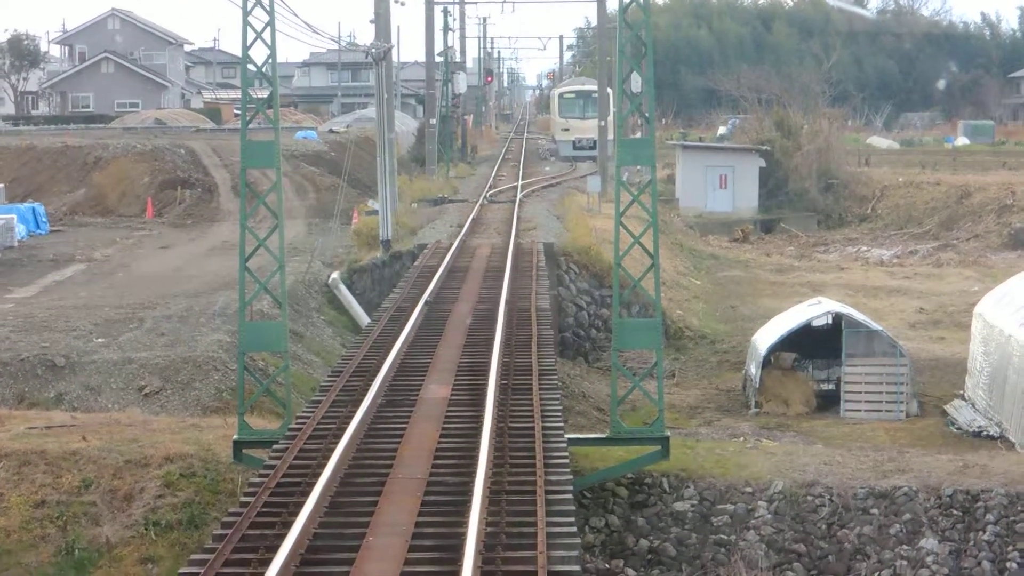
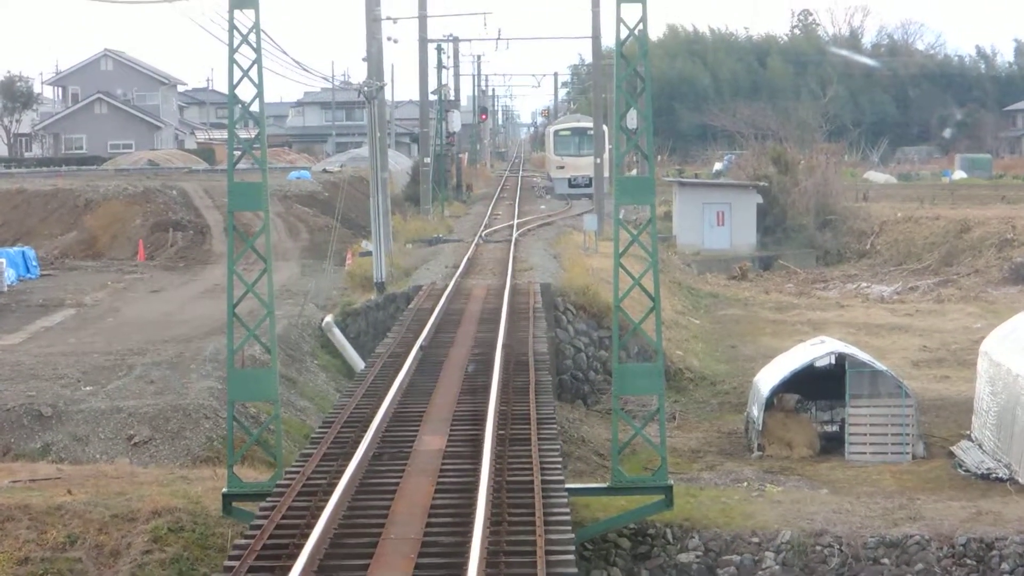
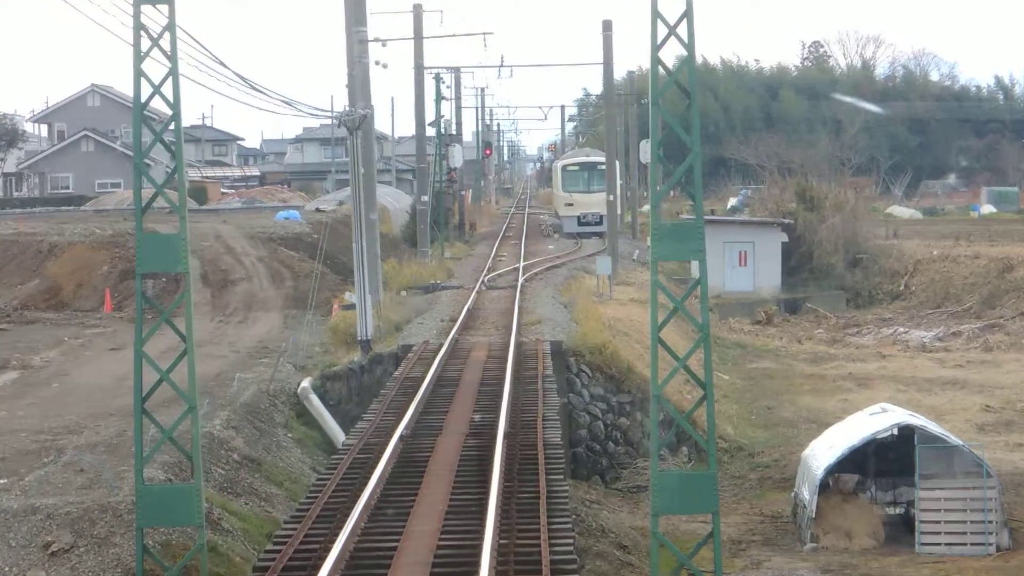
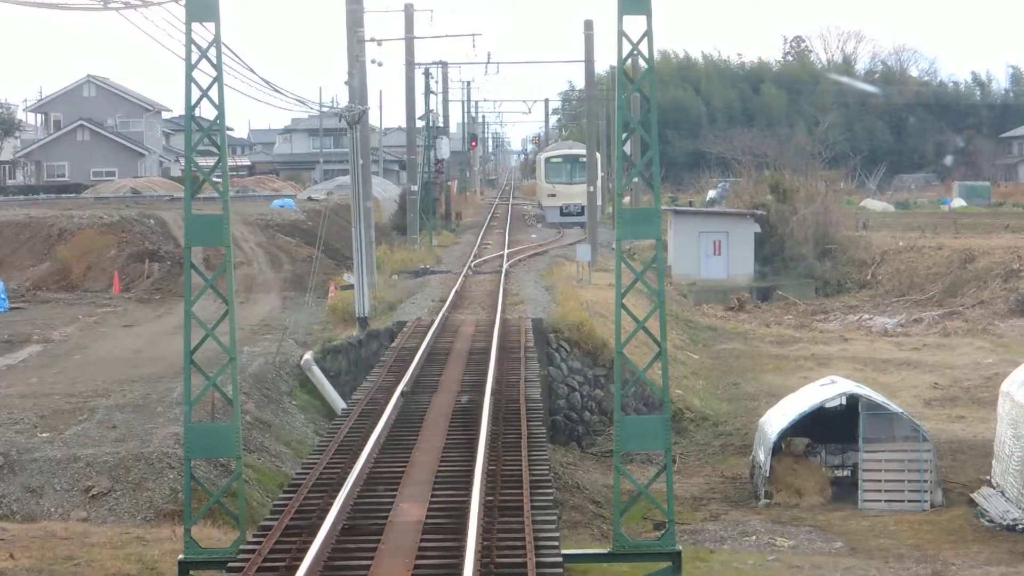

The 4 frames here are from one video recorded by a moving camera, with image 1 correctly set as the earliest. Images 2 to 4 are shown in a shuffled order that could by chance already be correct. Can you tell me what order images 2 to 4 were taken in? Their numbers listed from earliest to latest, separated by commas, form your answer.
2, 4, 3
